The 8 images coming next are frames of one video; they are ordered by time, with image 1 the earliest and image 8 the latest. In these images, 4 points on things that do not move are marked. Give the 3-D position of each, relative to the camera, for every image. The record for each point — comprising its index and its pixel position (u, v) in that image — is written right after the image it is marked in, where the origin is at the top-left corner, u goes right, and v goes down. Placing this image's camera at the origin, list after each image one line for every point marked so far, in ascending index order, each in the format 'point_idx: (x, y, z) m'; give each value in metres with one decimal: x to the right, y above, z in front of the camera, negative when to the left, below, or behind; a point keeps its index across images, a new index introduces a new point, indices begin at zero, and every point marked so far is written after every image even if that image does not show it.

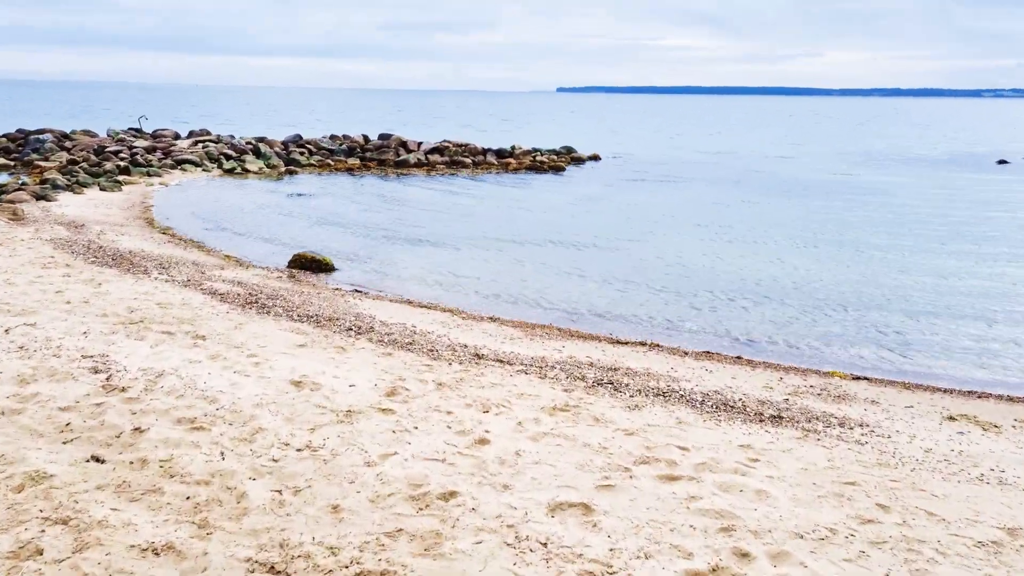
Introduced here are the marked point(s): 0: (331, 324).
0: (-3.4, -0.7, +13.6) m
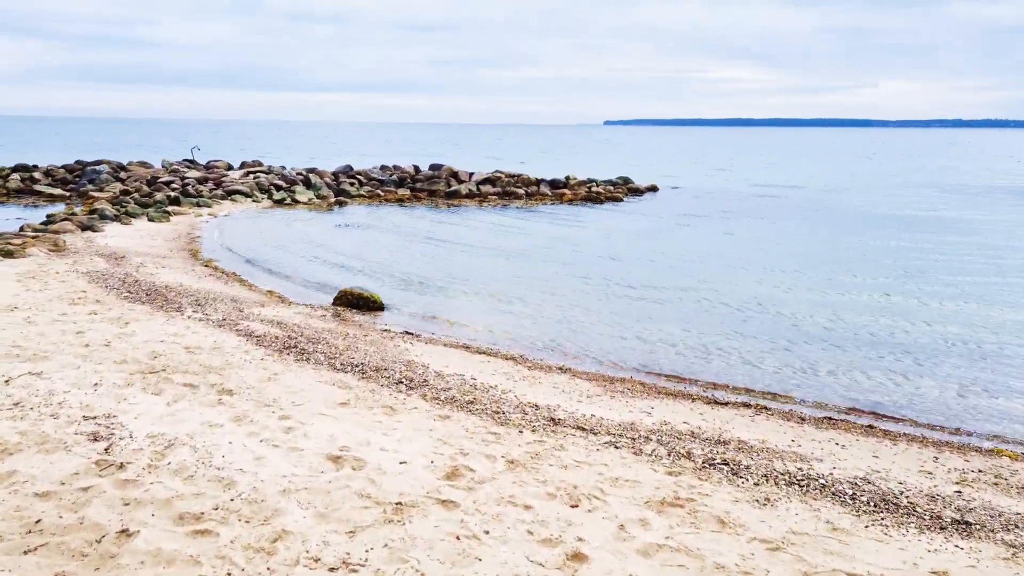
0: (-2.2, -1.5, +11.7) m
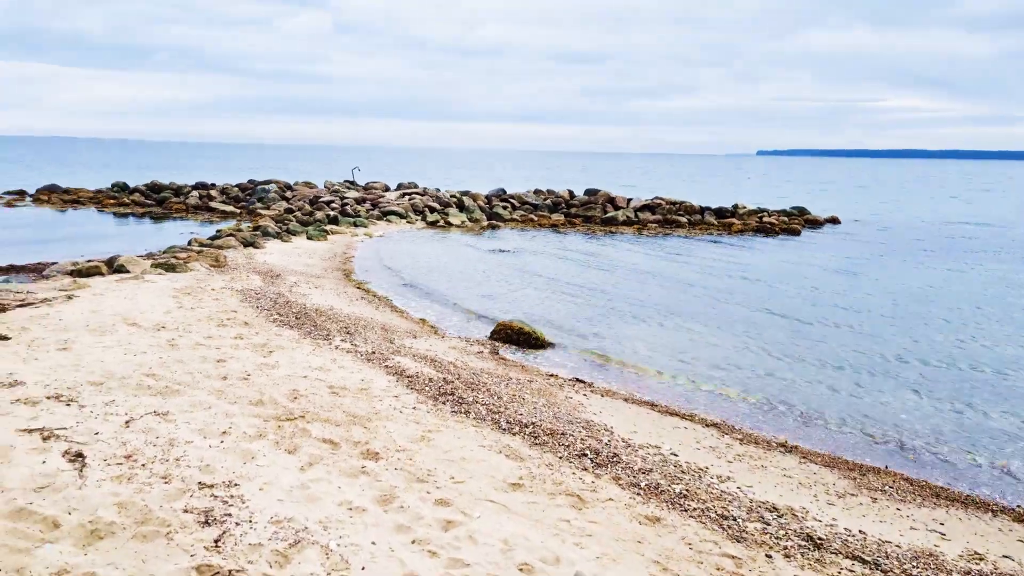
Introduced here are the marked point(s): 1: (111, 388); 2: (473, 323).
0: (+0.6, -2.0, +9.2) m
1: (-5.3, -1.3, +9.5) m
2: (-1.0, -0.9, +18.5) m
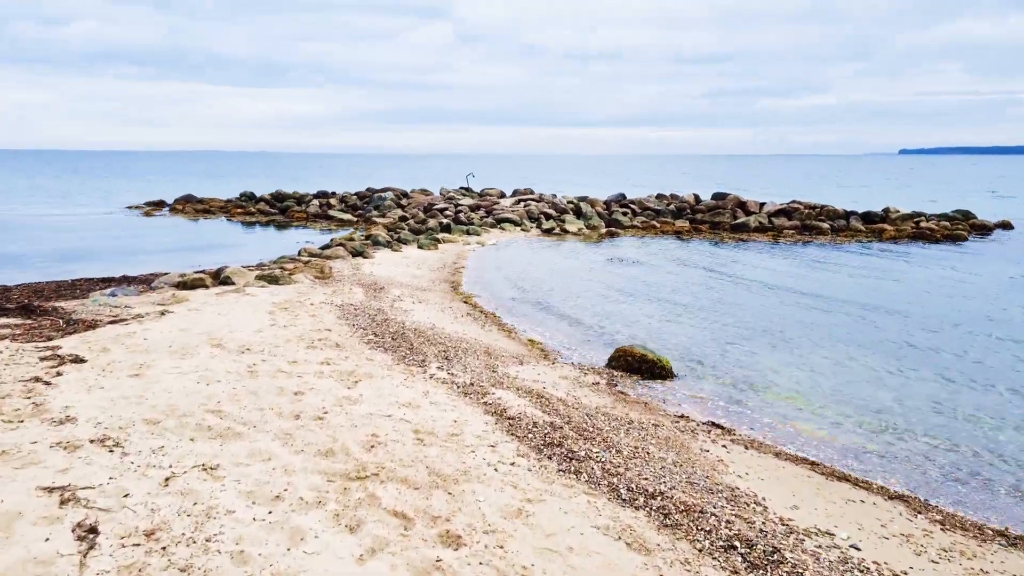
0: (+1.8, -2.4, +7.0) m
1: (-4.0, -1.6, +8.3) m
2: (+1.7, -1.3, +16.4) m
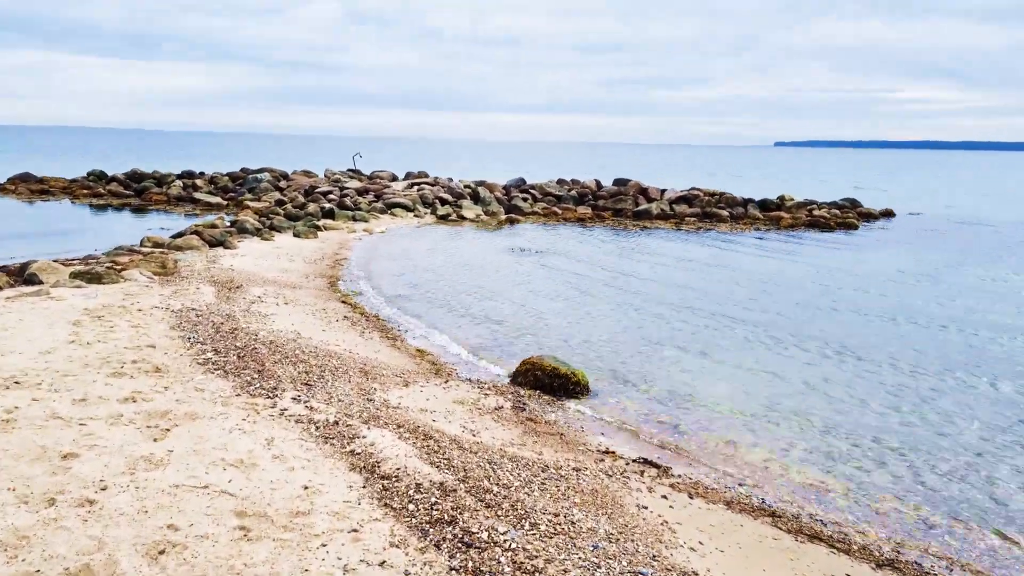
0: (+0.9, -2.5, +4.5) m
1: (-5.0, -1.8, +4.9) m
2: (-0.5, -1.3, +13.8) m
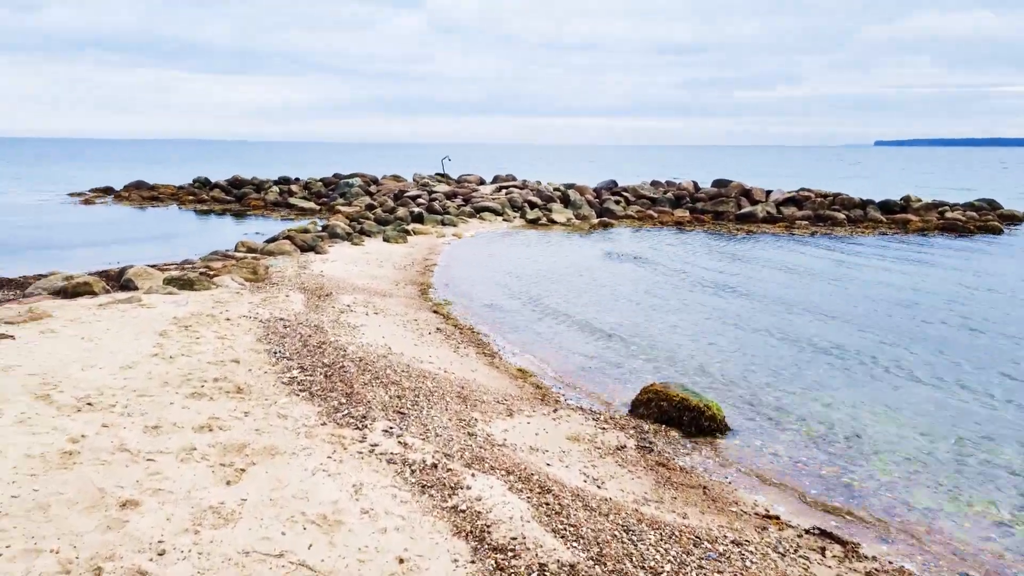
0: (+1.7, -2.7, +2.8) m
1: (-4.0, -1.9, +3.9) m
2: (+1.5, -1.5, +12.2) m
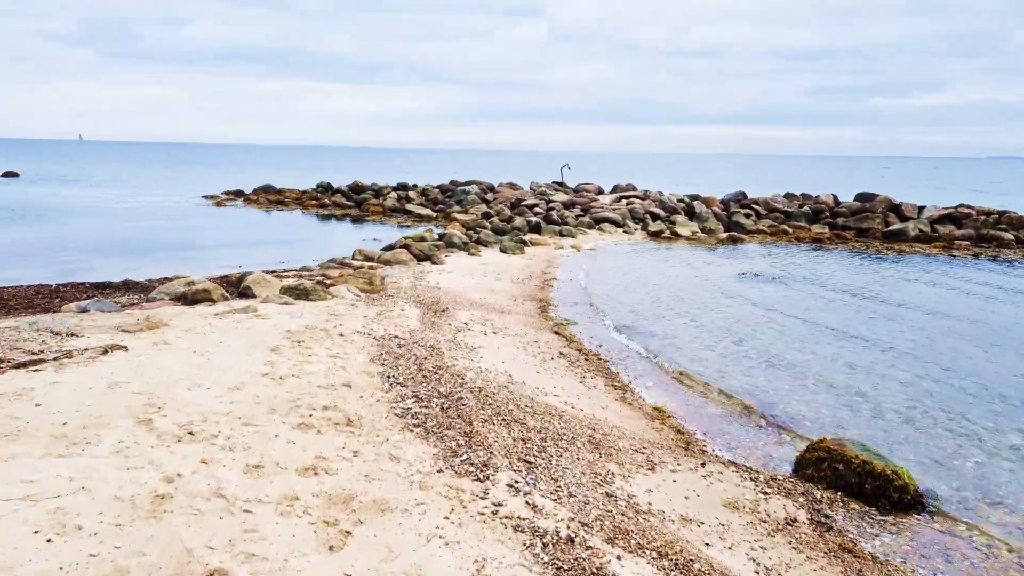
0: (+2.3, -3.0, +1.2) m
1: (-3.2, -2.1, +3.1) m
2: (+3.5, -1.9, +10.5) m
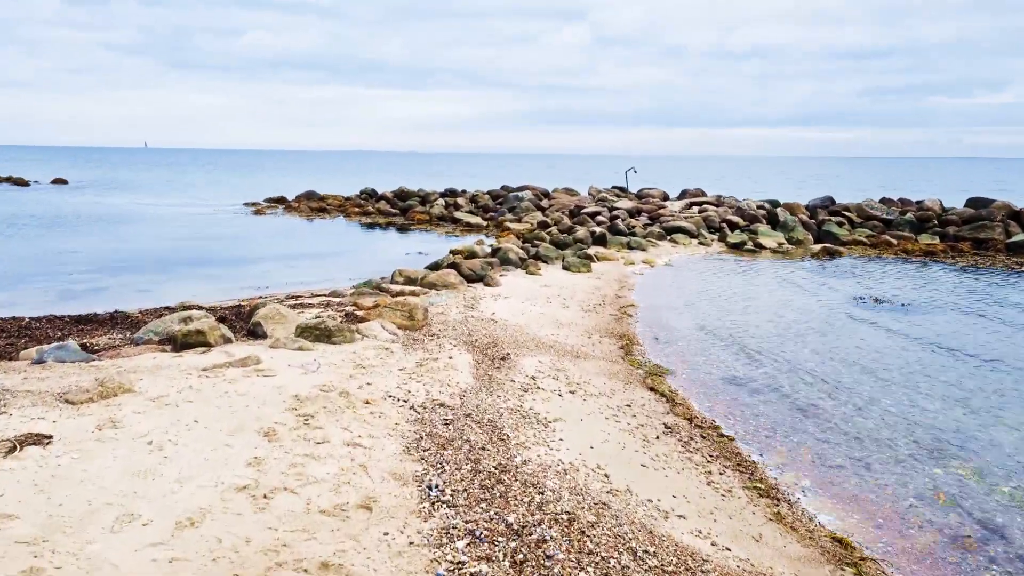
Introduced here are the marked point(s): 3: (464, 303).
0: (+2.7, -3.6, -2.5) m
1: (-2.7, -2.6, -0.2) m
2: (+4.4, -2.6, +6.7) m
3: (-1.0, -0.3, +15.5) m
